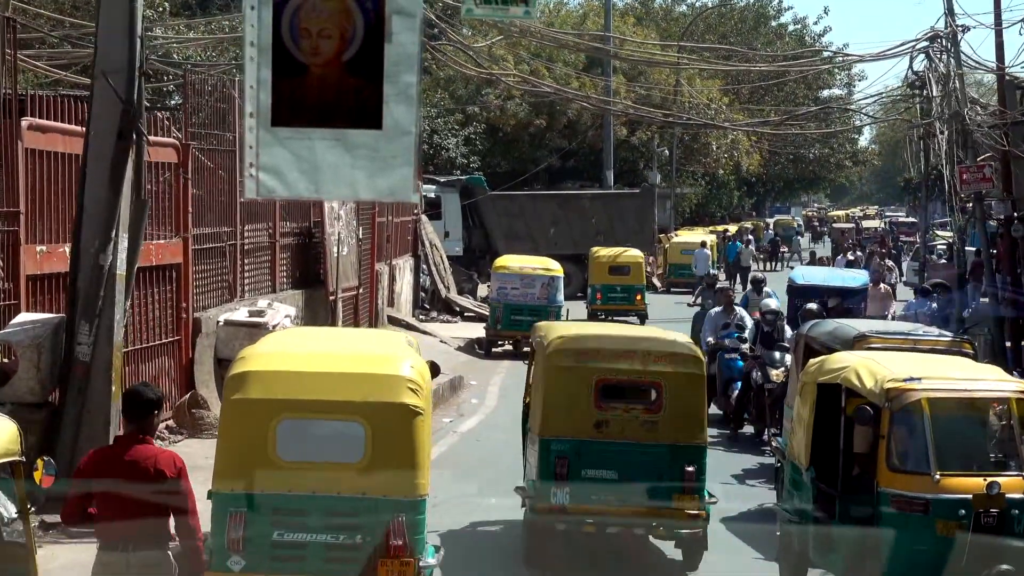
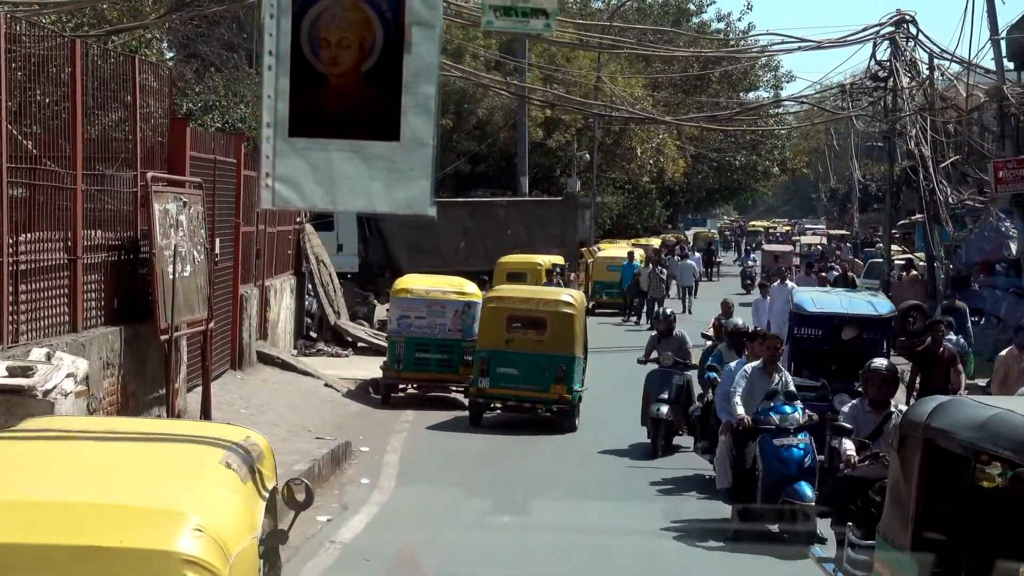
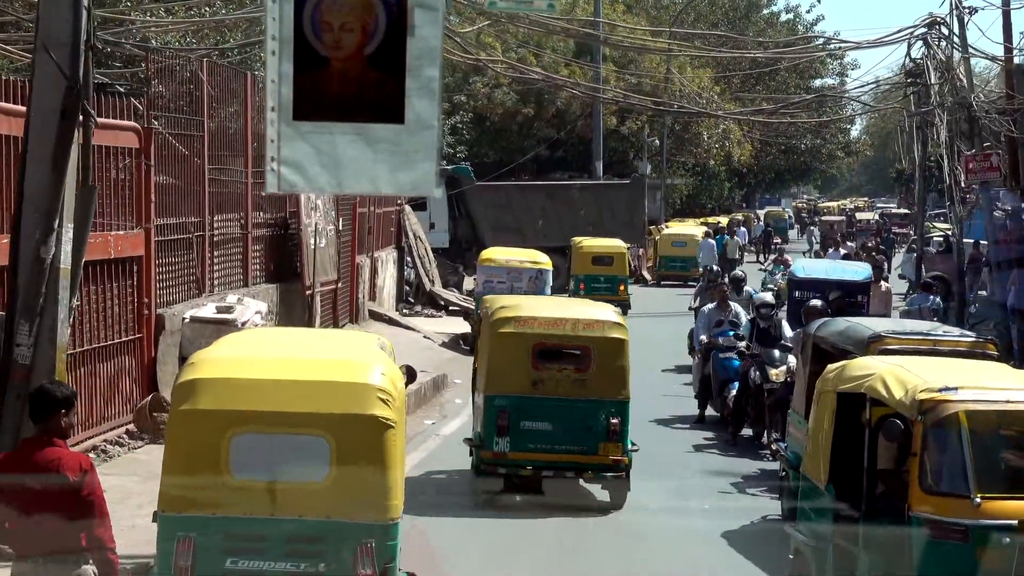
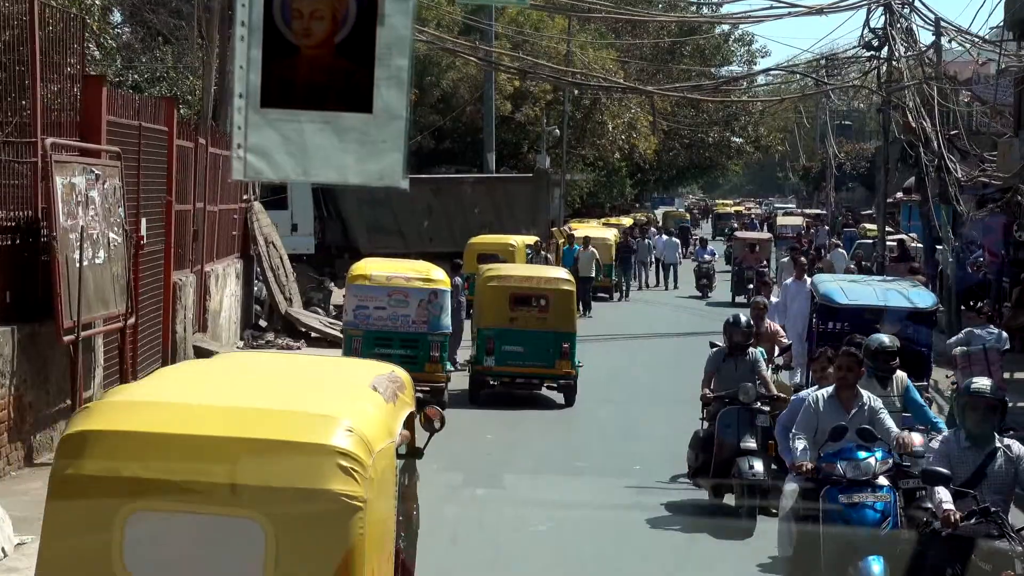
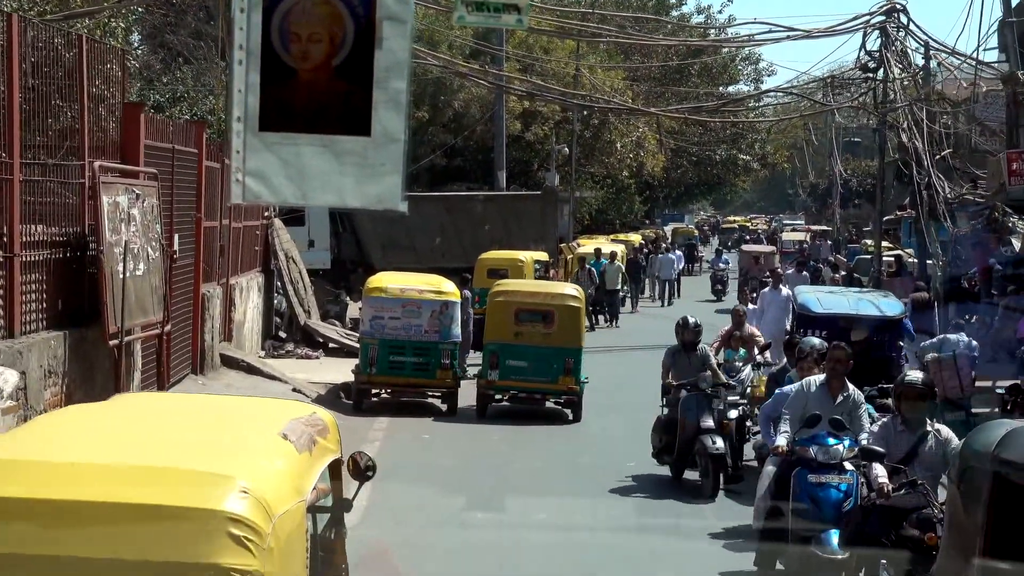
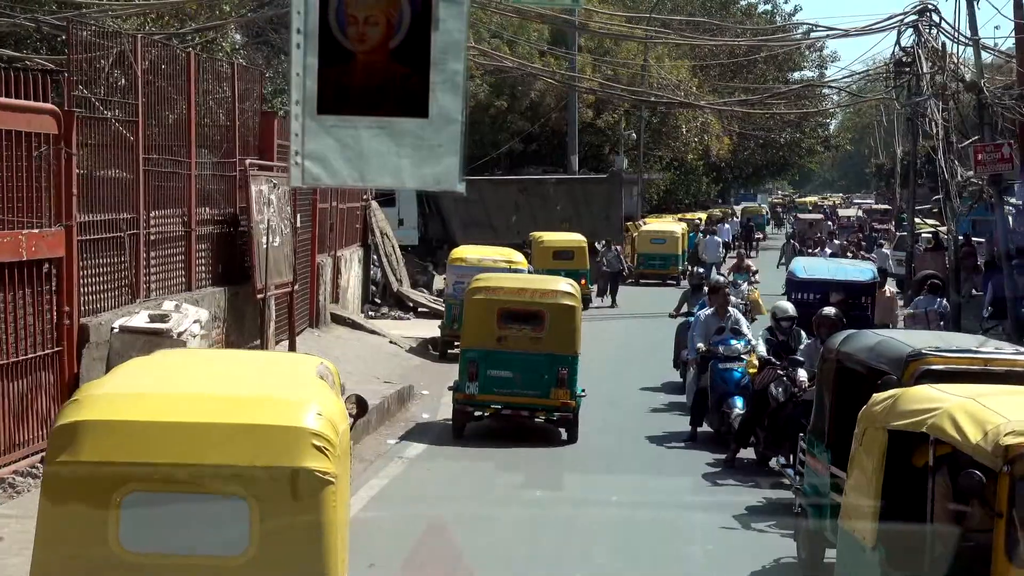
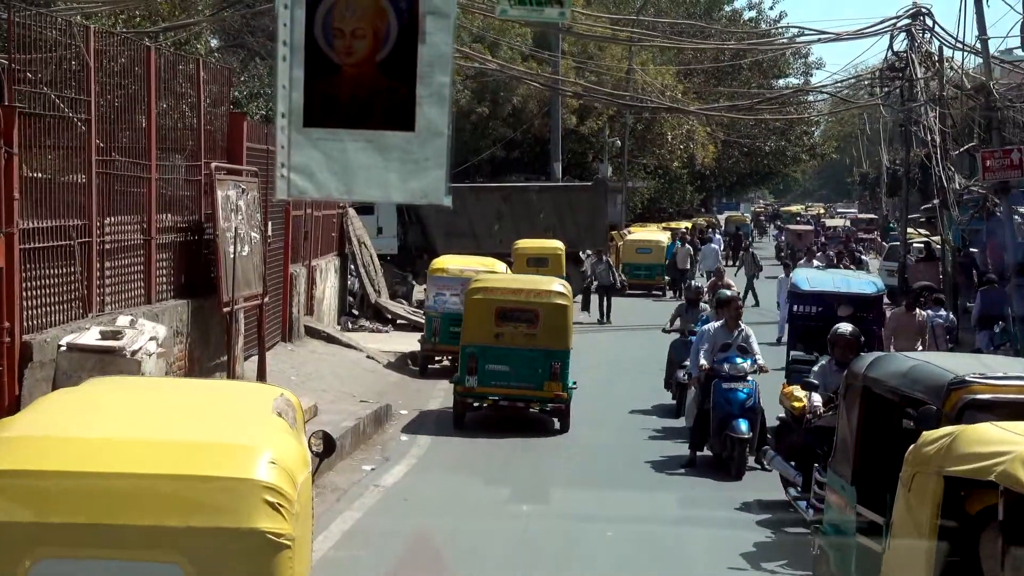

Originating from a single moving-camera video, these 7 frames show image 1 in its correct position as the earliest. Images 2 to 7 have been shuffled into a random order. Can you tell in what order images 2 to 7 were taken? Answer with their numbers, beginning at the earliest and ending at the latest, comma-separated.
3, 6, 7, 2, 5, 4
